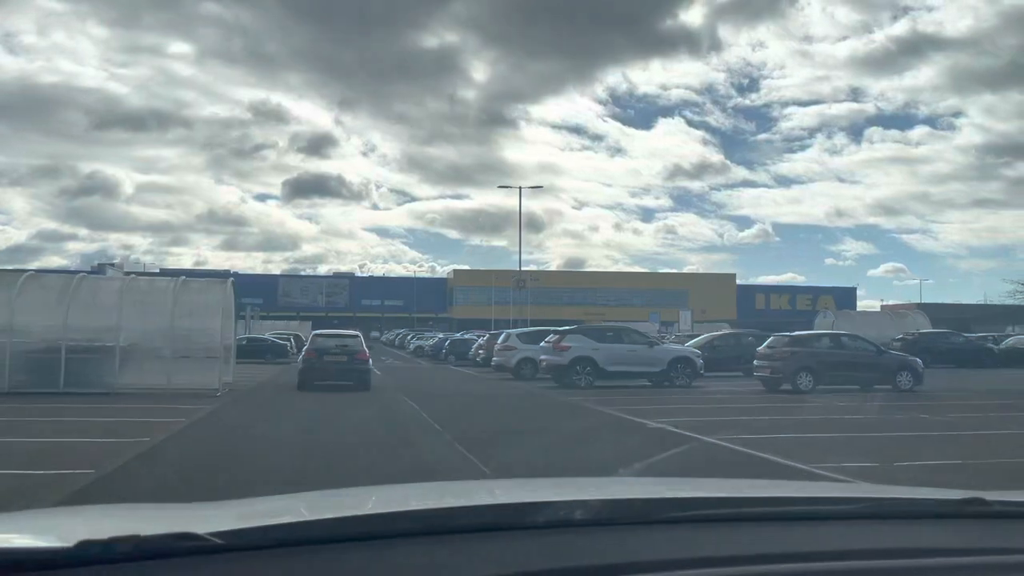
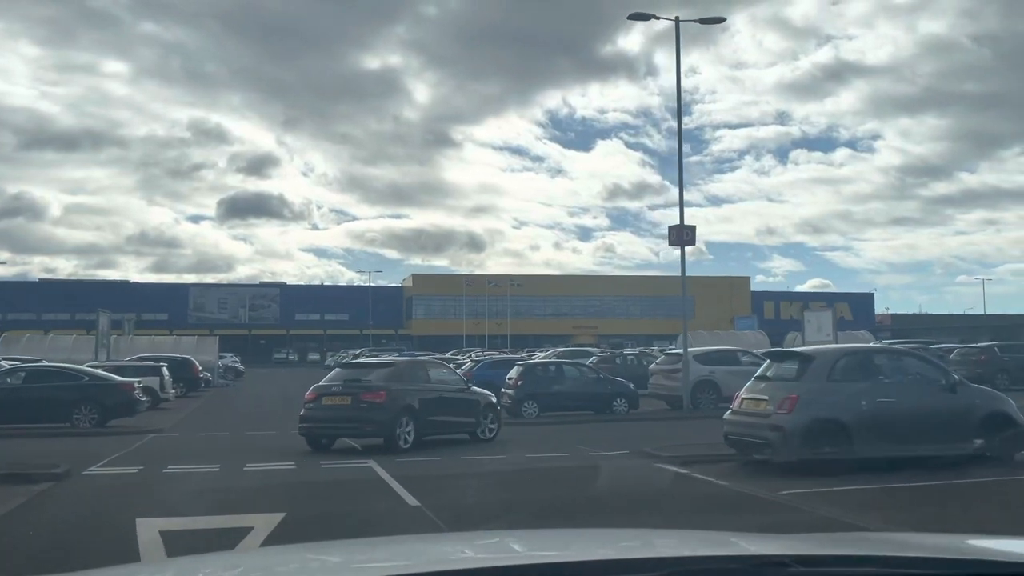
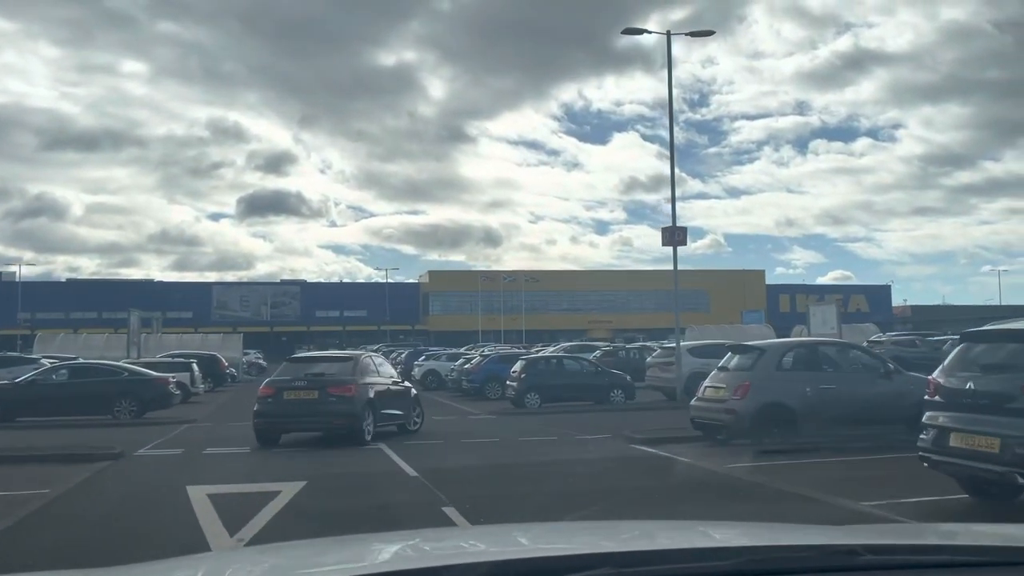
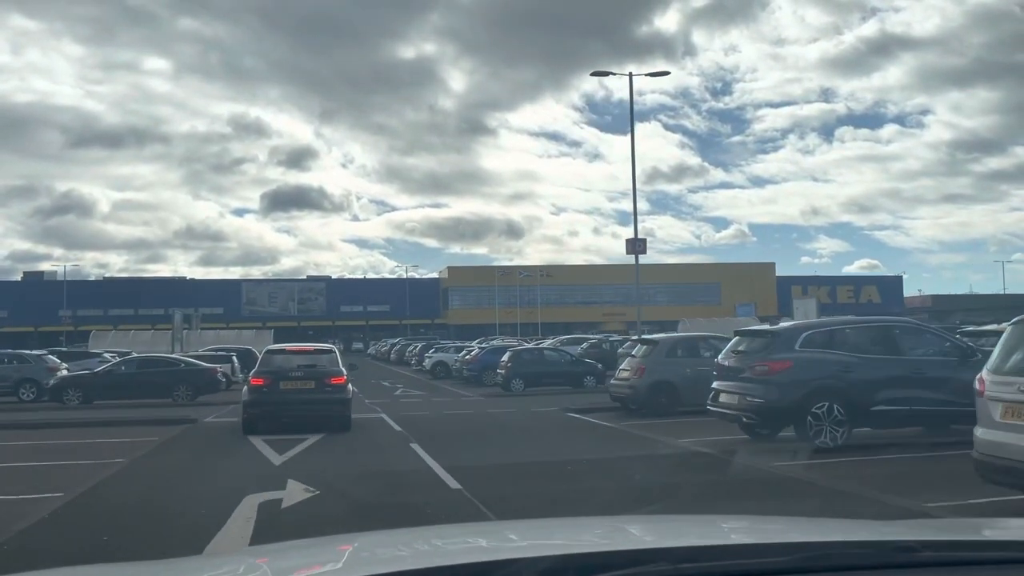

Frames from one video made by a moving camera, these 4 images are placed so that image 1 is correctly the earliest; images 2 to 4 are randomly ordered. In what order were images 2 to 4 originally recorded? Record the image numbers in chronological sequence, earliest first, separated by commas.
4, 3, 2
